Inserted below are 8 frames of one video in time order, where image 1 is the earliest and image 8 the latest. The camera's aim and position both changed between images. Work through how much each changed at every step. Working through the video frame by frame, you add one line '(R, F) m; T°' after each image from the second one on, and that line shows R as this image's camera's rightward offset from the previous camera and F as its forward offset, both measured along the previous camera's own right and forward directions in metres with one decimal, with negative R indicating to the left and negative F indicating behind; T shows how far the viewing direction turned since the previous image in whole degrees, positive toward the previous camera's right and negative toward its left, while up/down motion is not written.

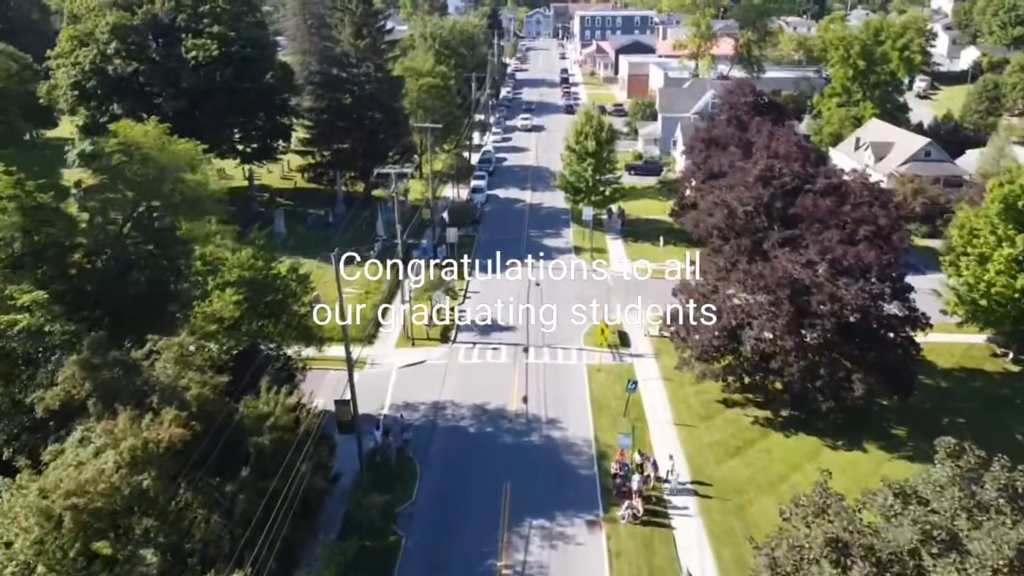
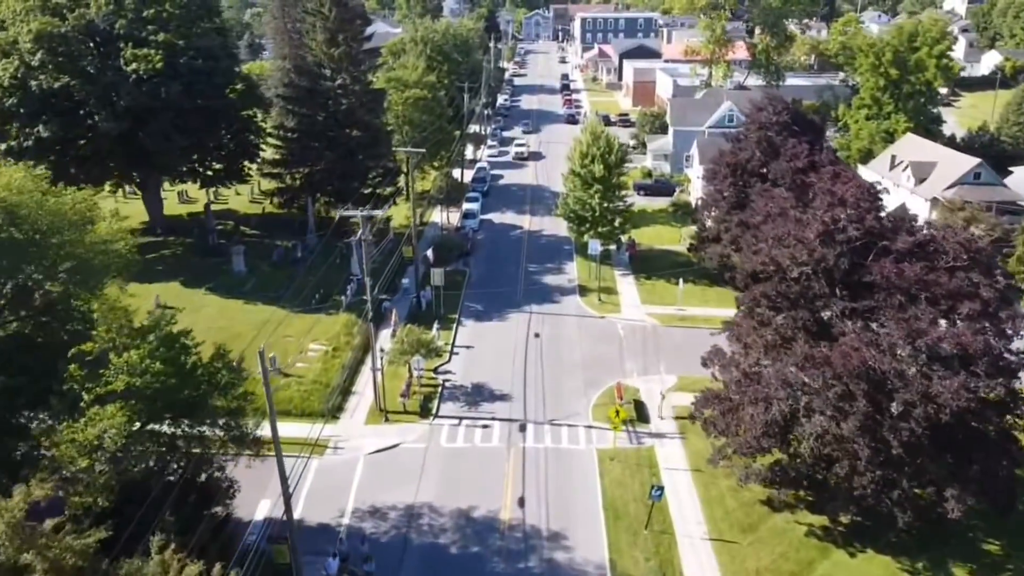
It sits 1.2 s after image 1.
(+0.2, +6.3) m; 0°
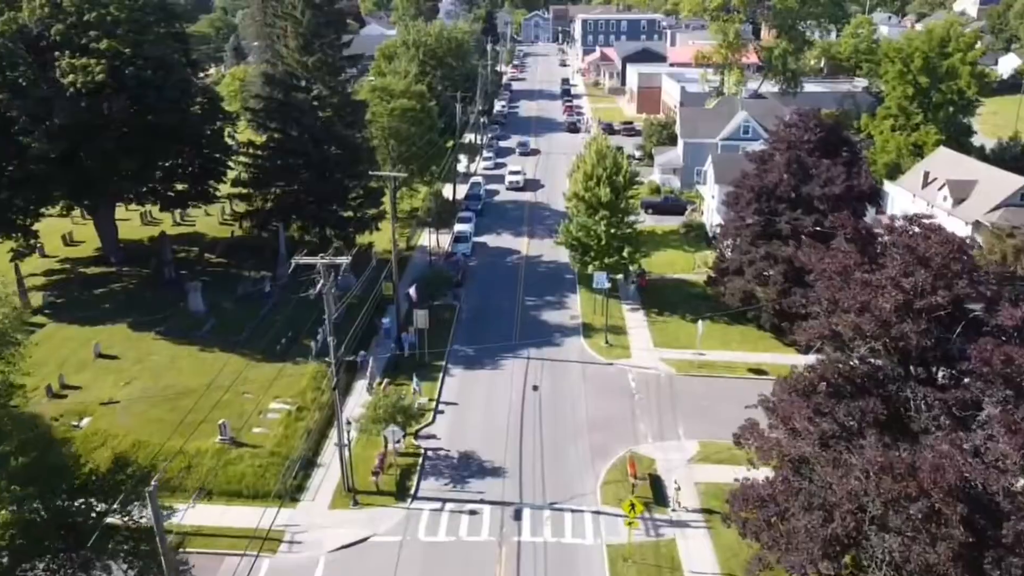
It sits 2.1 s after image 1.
(+0.2, +4.8) m; 0°
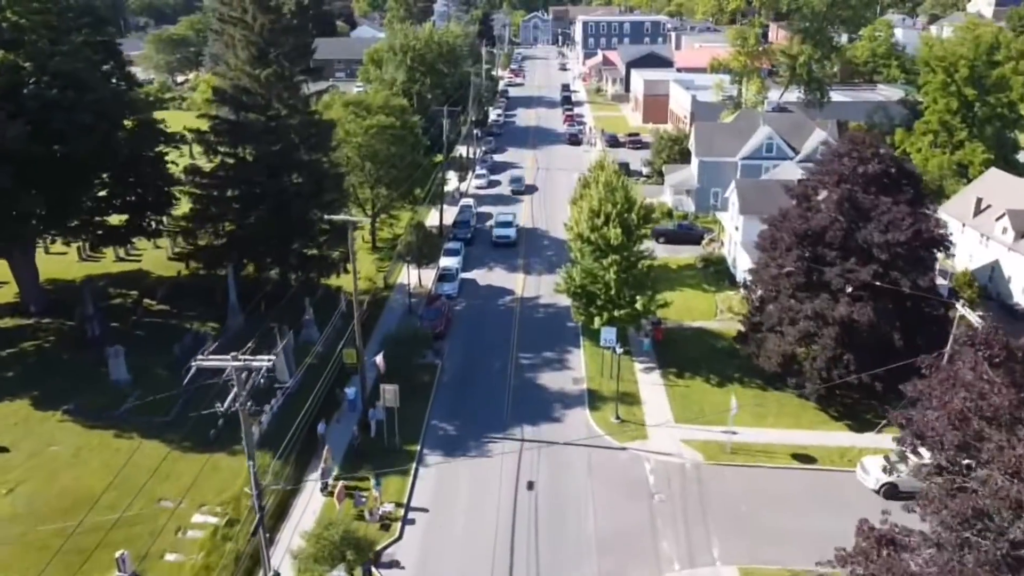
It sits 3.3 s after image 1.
(+0.3, +6.3) m; 0°
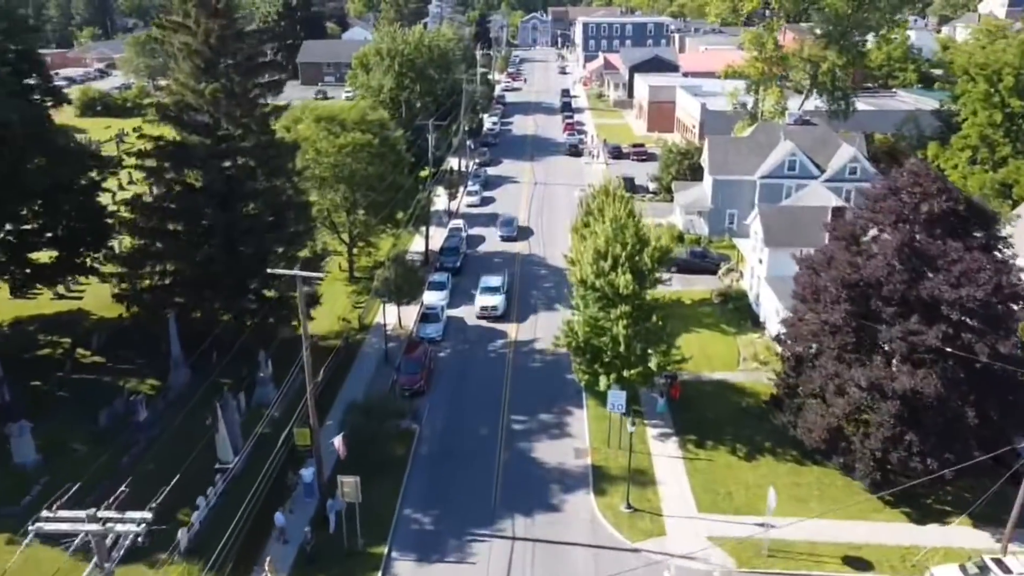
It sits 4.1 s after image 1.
(+0.3, +5.1) m; 0°
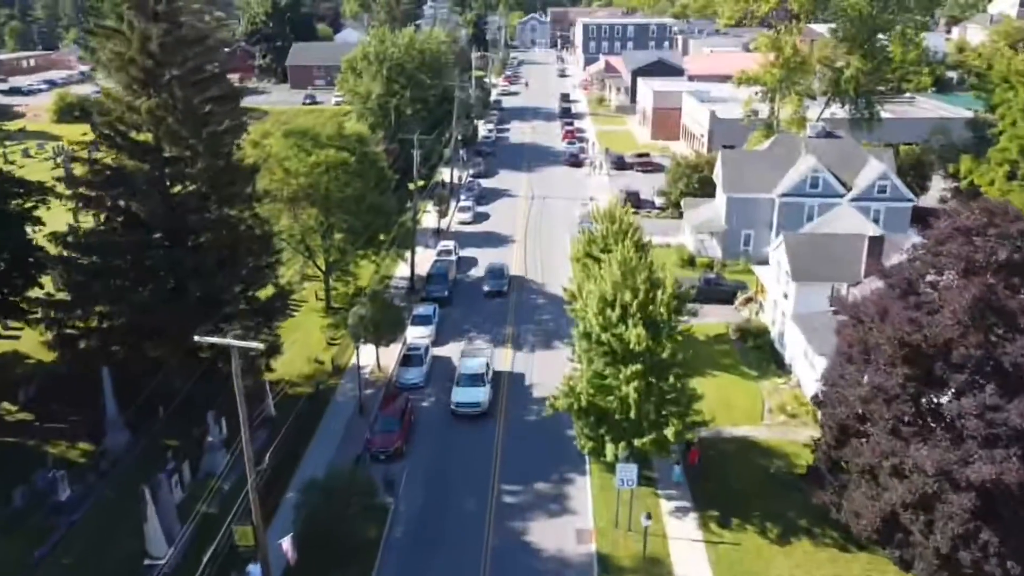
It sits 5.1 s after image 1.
(+0.2, +4.2) m; 0°
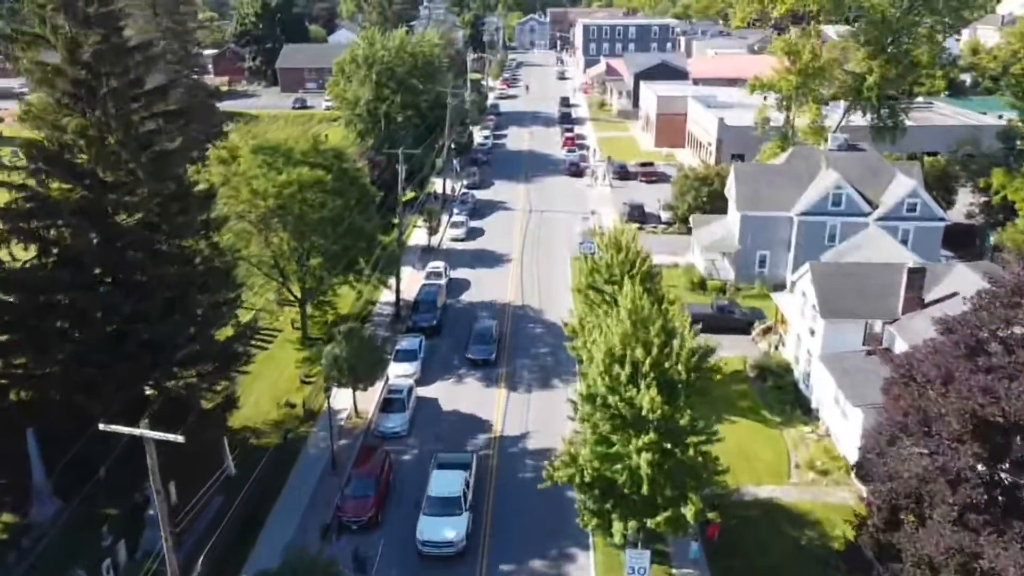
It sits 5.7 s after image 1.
(+0.2, +3.5) m; 0°
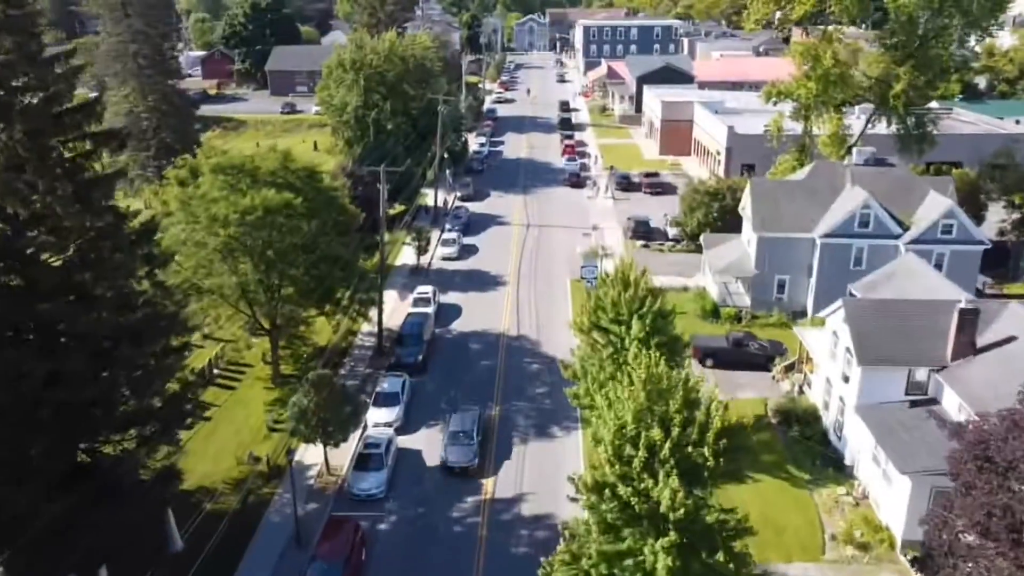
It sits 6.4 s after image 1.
(+0.2, +3.5) m; 0°
